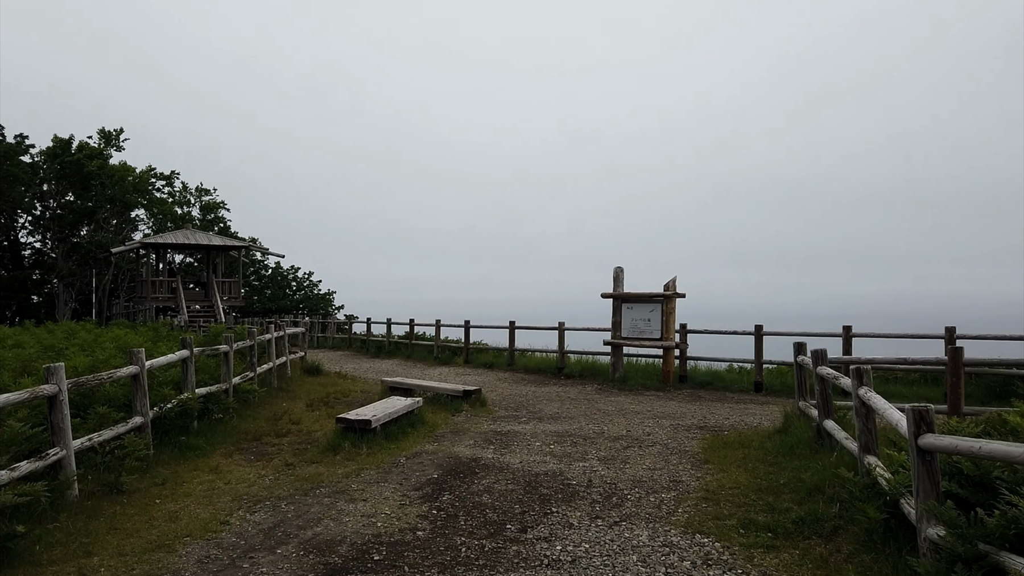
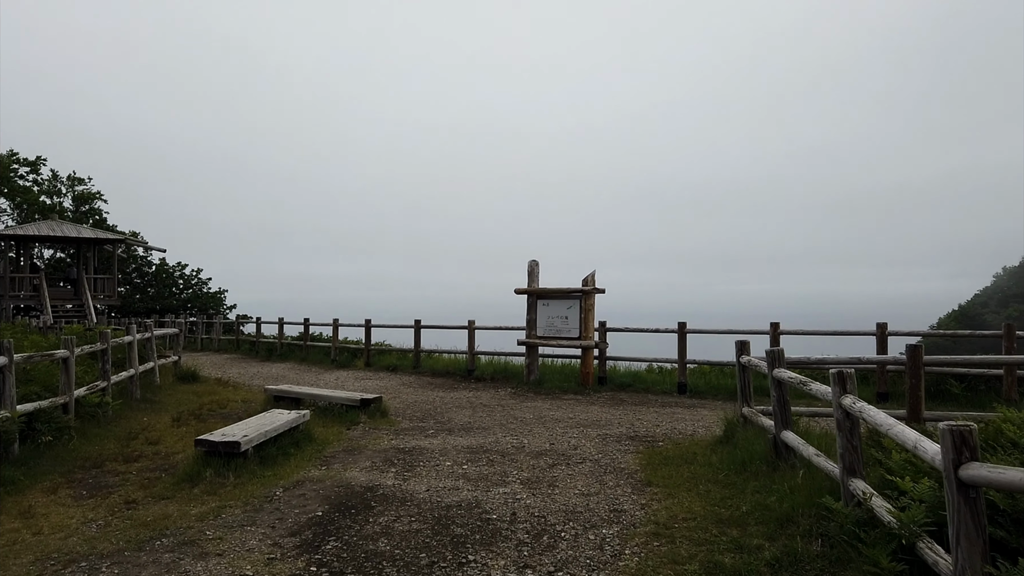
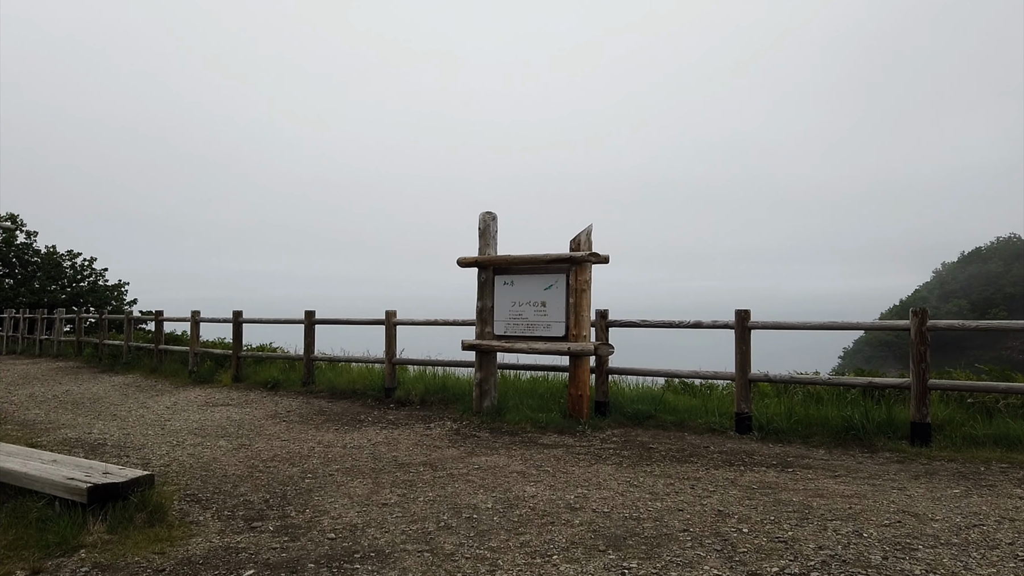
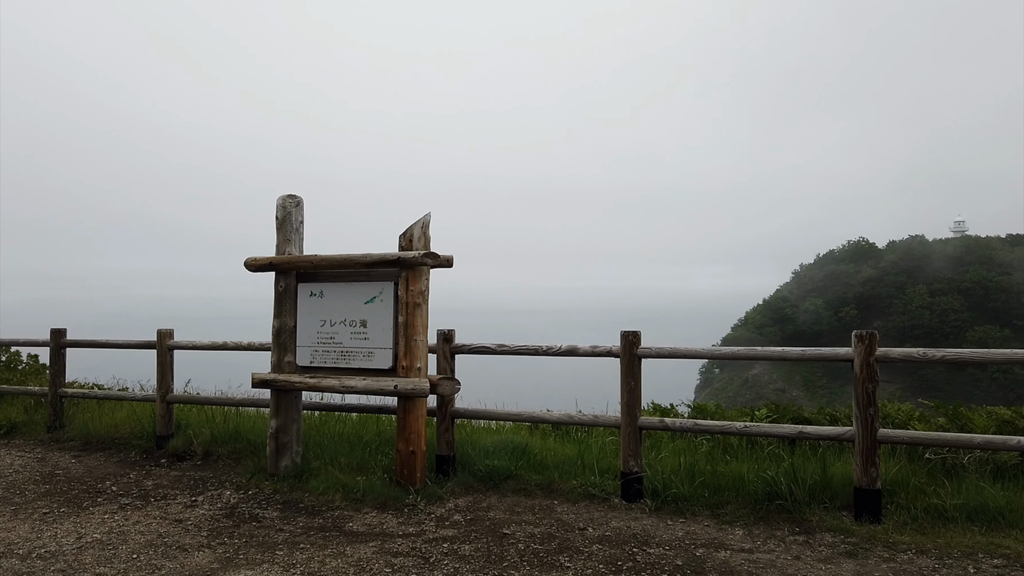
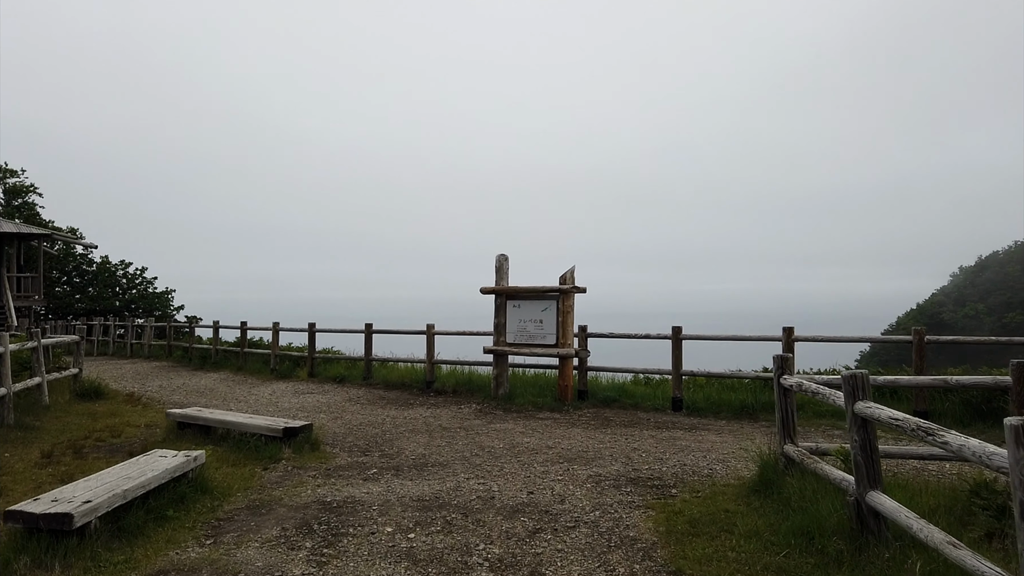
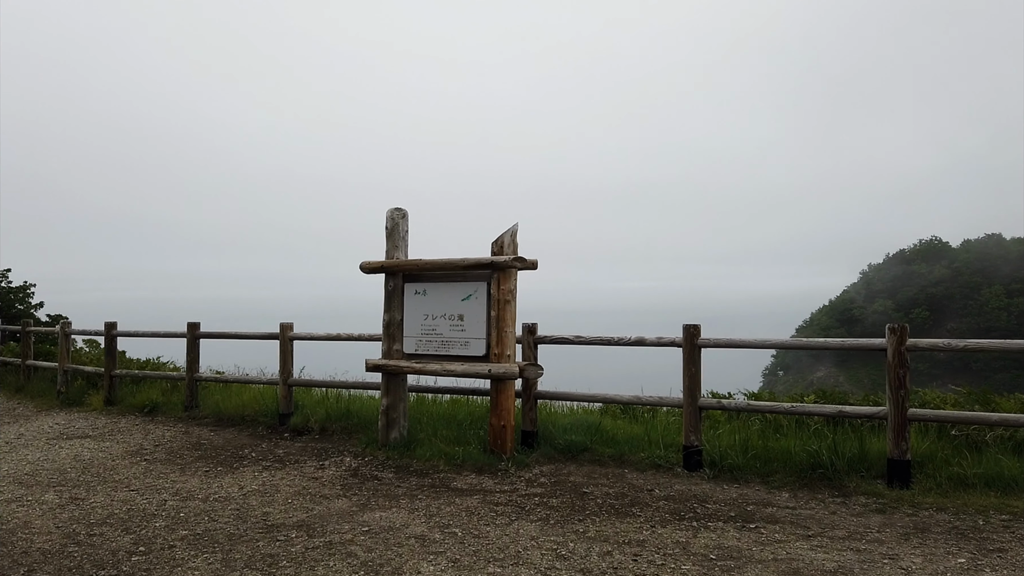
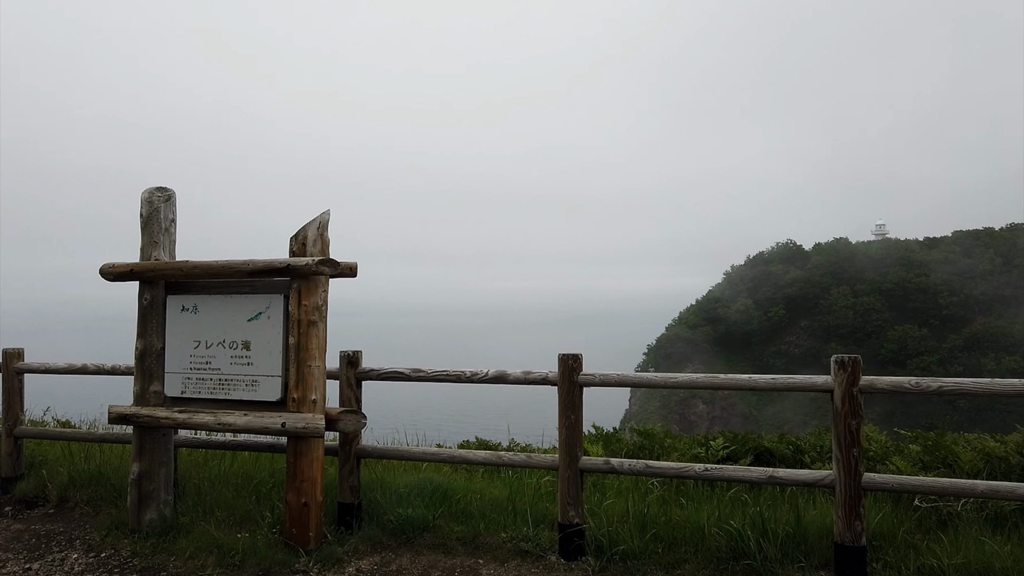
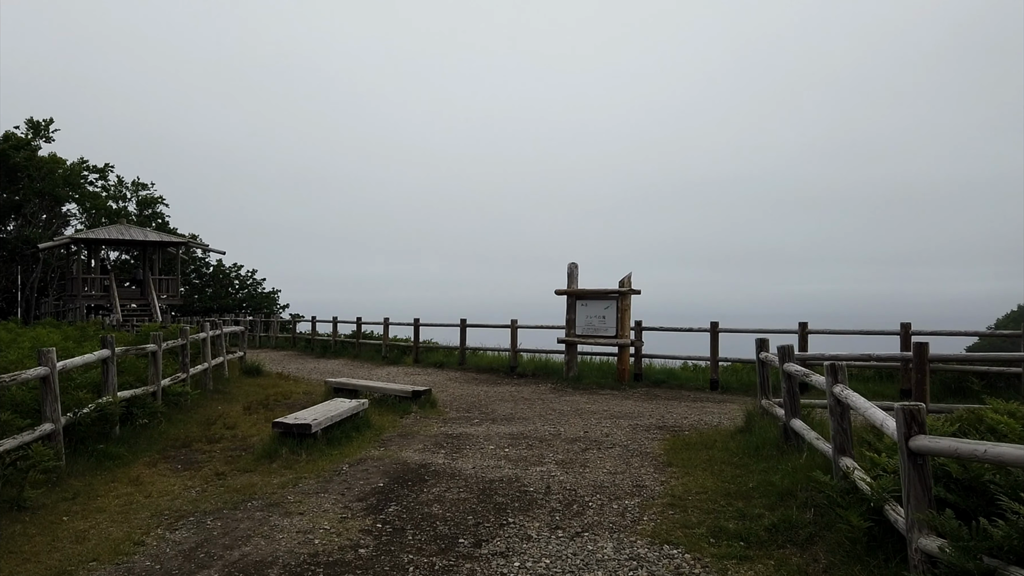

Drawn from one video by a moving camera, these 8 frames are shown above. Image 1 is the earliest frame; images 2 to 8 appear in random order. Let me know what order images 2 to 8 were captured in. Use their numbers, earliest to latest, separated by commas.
8, 2, 5, 3, 6, 4, 7
